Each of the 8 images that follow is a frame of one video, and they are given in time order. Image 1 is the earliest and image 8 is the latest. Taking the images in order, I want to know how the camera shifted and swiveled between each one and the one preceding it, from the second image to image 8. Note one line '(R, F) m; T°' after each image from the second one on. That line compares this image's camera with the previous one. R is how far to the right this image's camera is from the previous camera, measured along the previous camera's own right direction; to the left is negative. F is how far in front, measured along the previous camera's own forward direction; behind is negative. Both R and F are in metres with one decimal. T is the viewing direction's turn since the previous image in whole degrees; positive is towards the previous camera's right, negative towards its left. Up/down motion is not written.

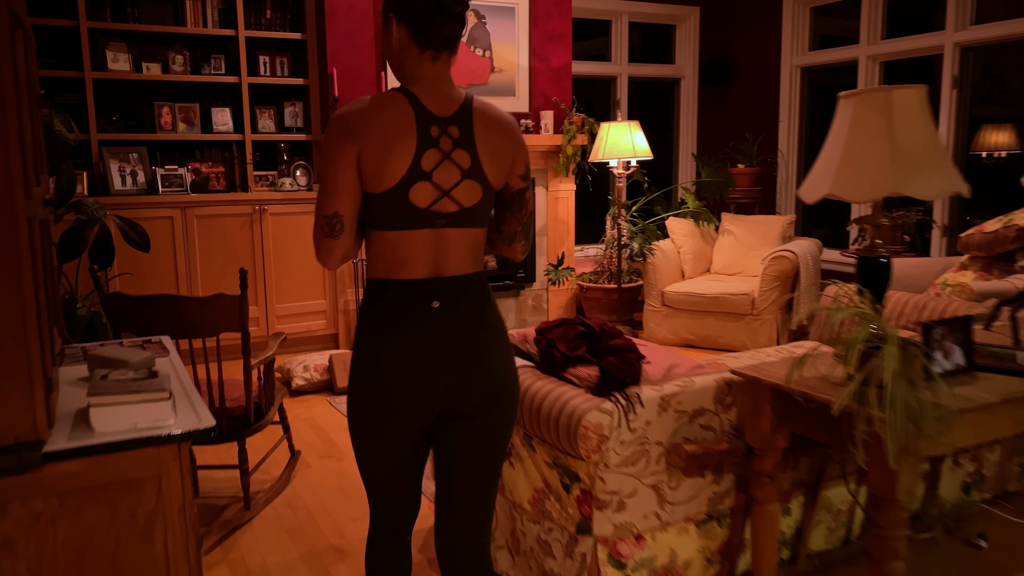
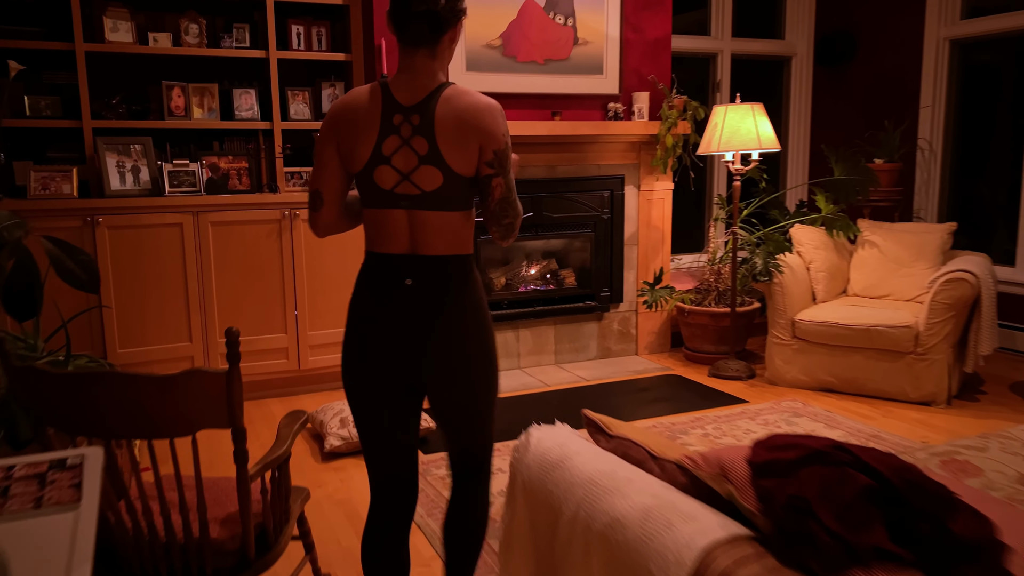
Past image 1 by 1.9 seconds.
(-0.2, +1.0) m; -3°
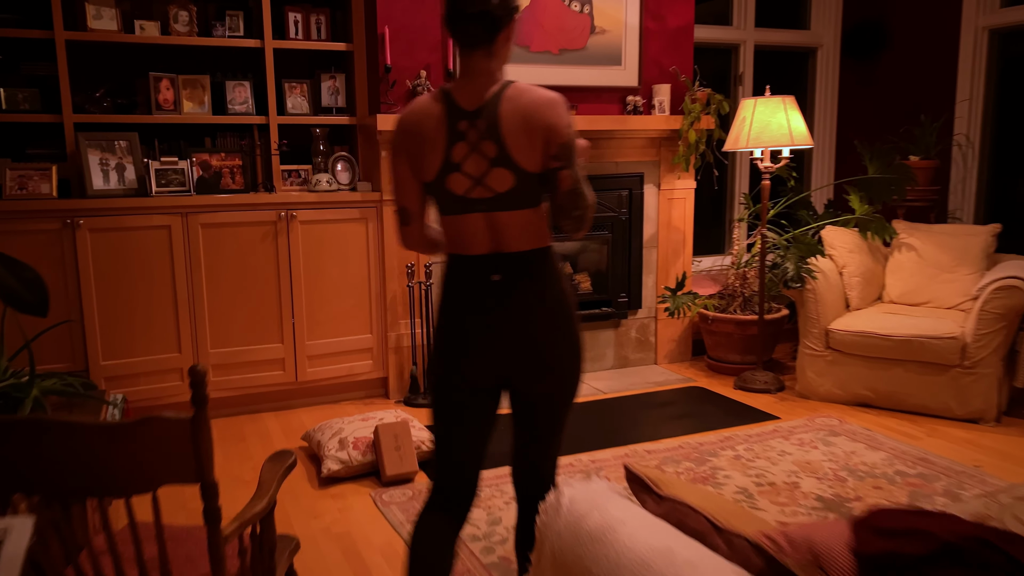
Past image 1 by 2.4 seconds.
(0.0, +0.3) m; 0°
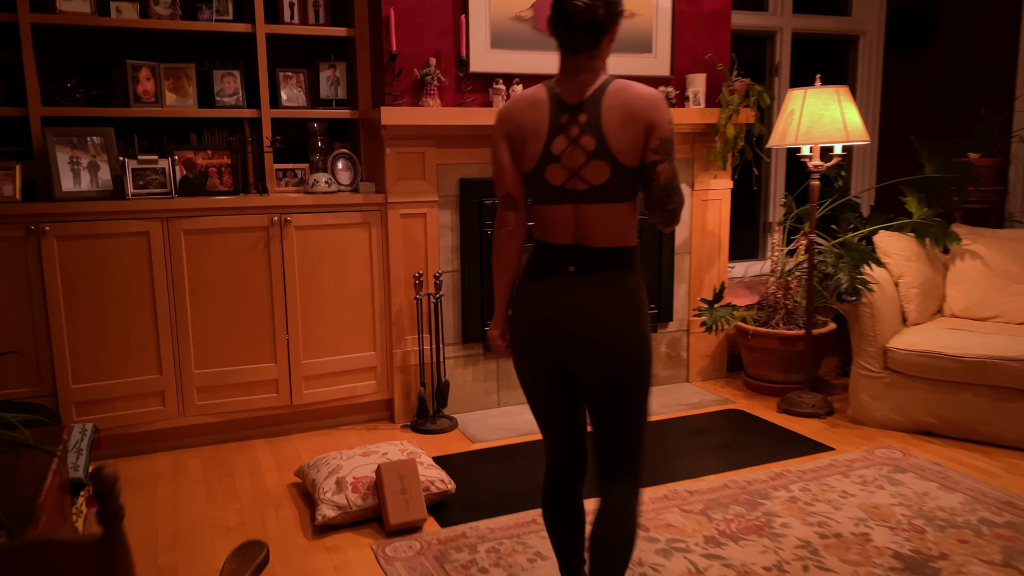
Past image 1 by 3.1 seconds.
(0.0, +0.4) m; -1°
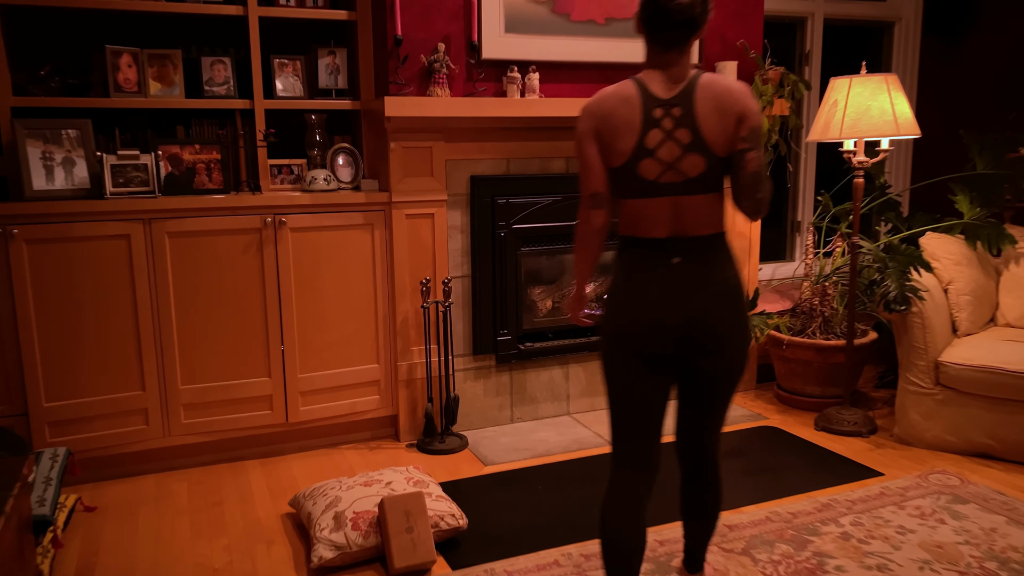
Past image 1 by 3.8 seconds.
(0.0, +0.3) m; 0°
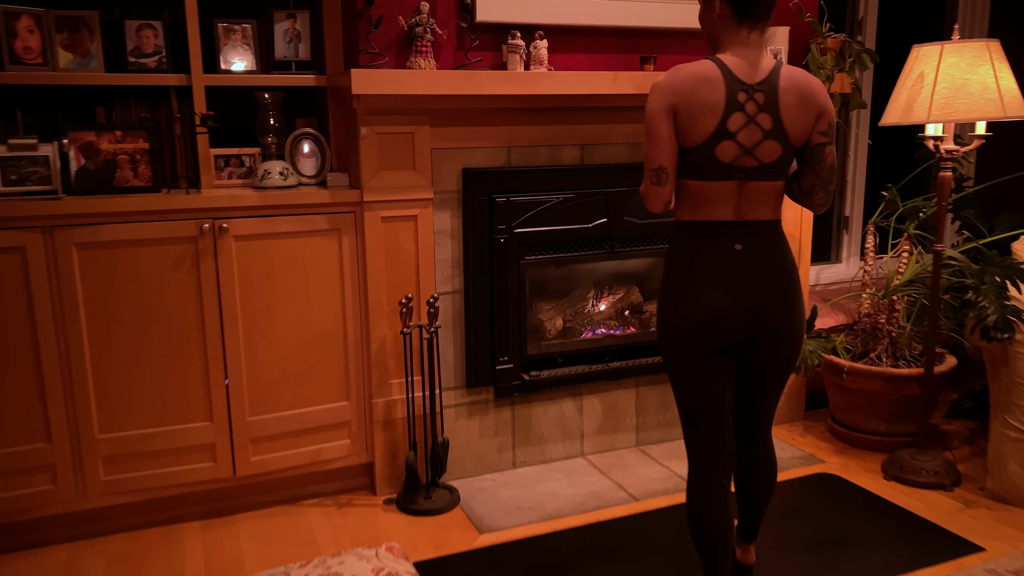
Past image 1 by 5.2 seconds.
(0.0, +0.6) m; 0°
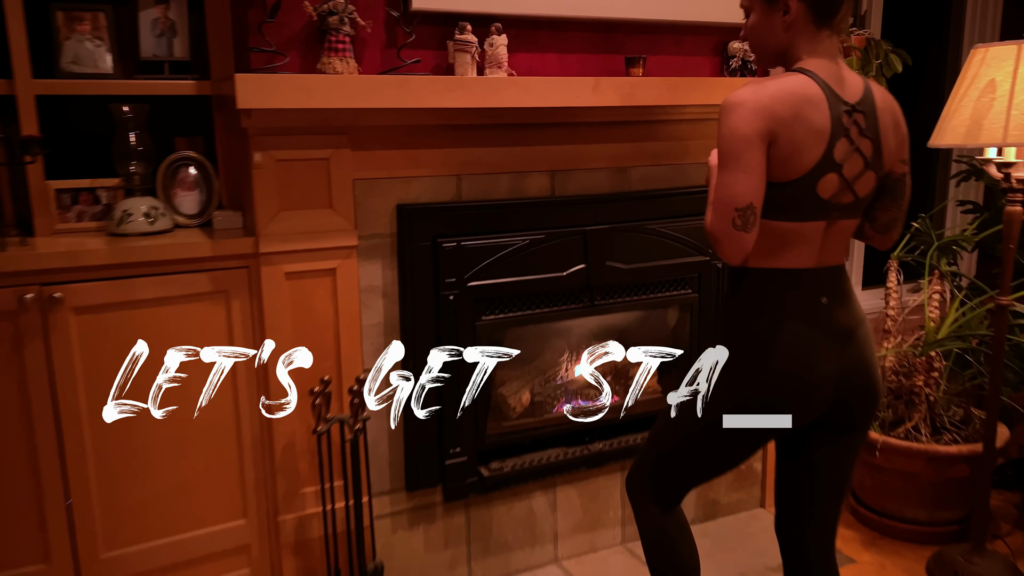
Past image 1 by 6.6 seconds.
(0.0, +0.6) m; +3°
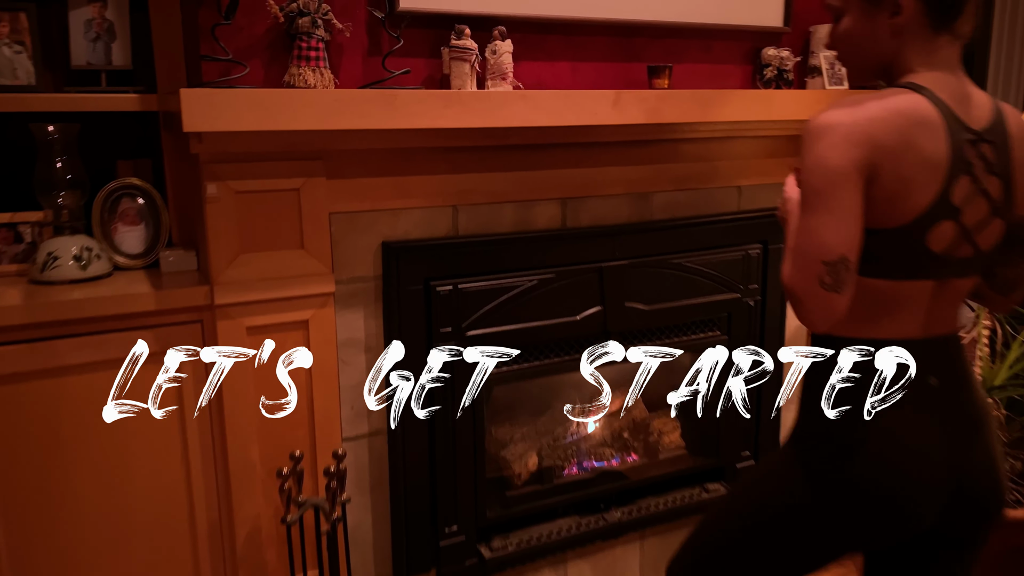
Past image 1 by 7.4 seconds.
(-0.1, +0.3) m; +1°
